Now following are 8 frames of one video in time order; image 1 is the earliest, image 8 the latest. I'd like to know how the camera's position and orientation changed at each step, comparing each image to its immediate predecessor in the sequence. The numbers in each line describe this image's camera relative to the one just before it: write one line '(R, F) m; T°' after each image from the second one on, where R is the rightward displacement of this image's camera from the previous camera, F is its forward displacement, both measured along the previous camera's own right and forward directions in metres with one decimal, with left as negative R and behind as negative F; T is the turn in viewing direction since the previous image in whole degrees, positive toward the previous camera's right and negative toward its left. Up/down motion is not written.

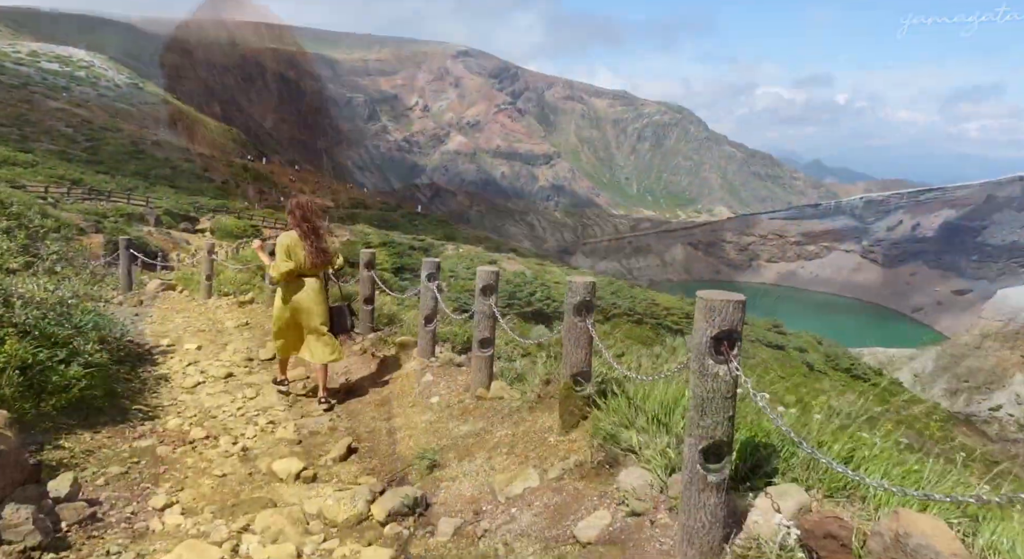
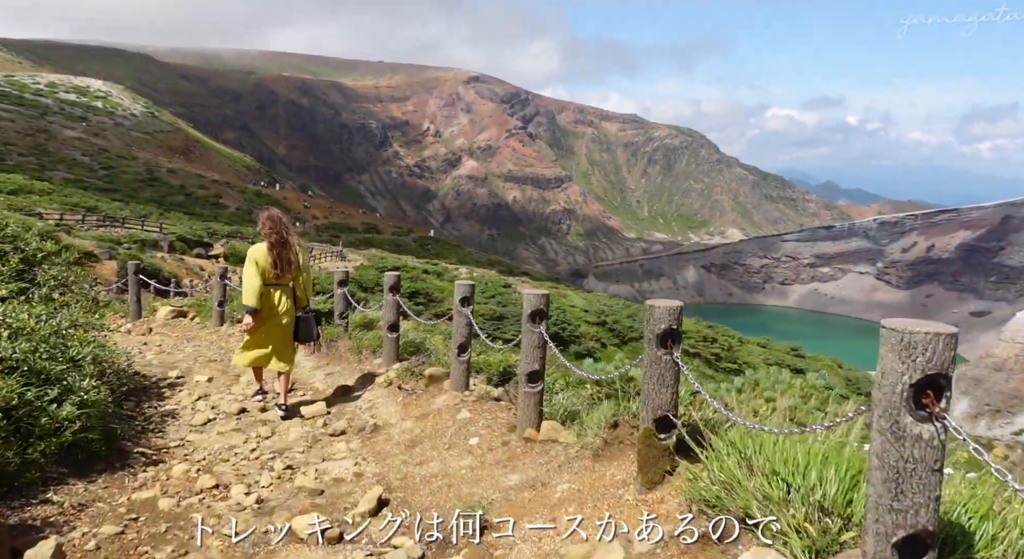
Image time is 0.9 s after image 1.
(-0.2, +0.7) m; -1°
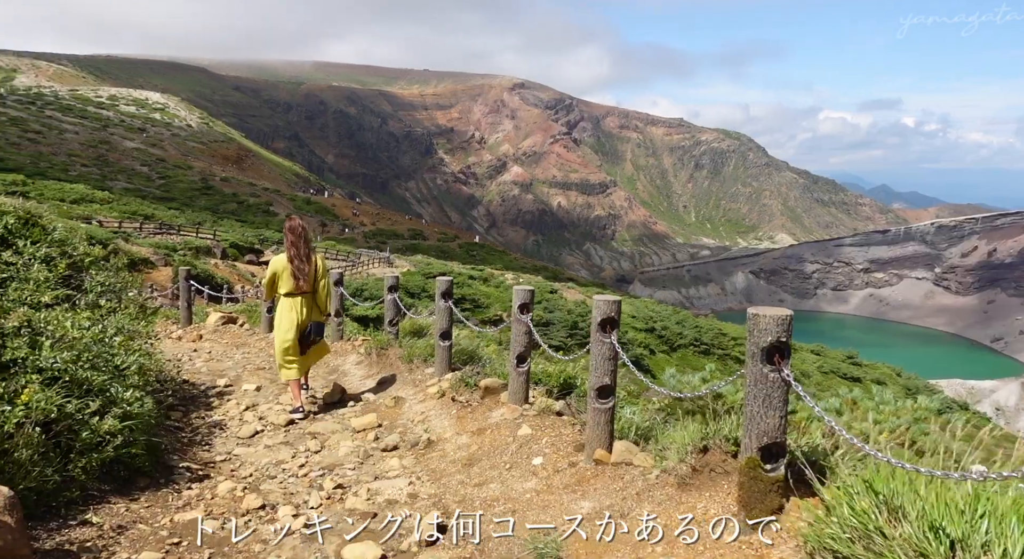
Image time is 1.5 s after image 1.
(-0.1, +0.4) m; -3°
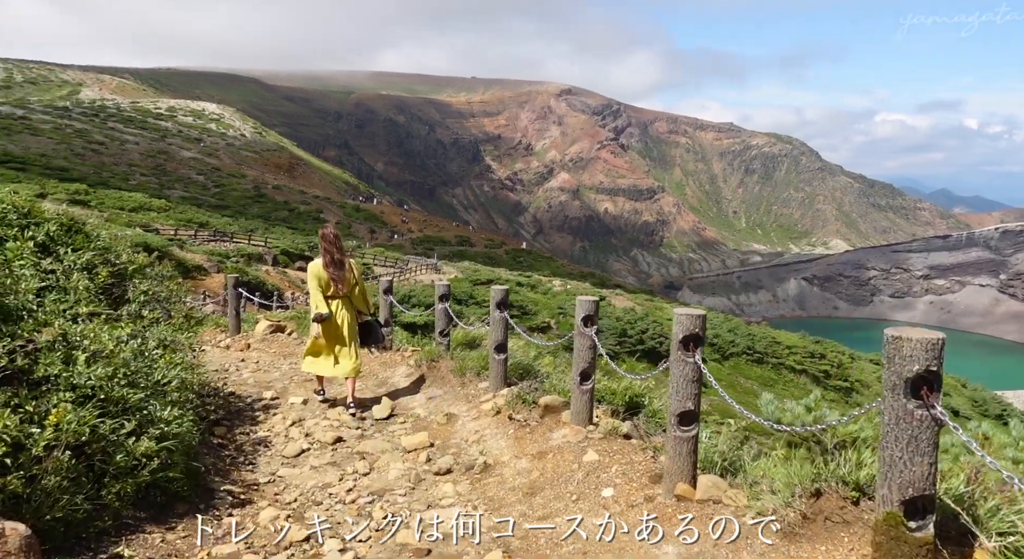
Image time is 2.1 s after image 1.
(-0.1, +0.5) m; -3°
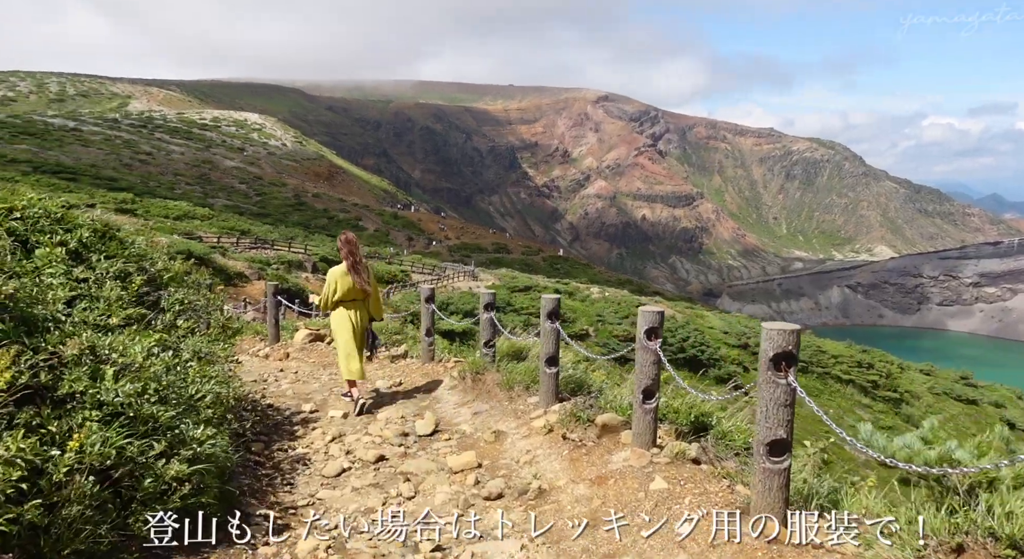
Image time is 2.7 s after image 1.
(-0.1, +0.4) m; -3°
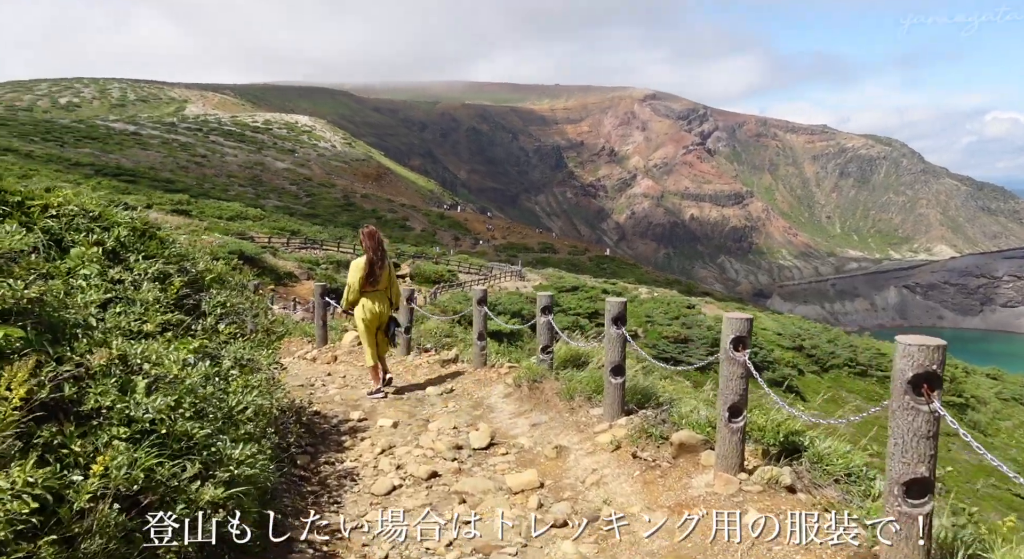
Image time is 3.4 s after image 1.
(-0.1, +0.5) m; -3°
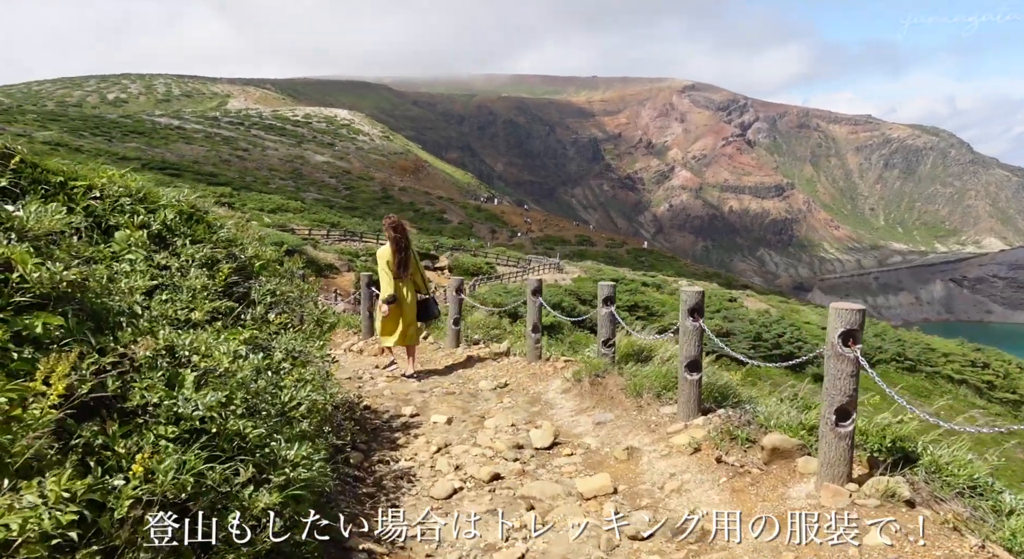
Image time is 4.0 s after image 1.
(-0.2, +0.4) m; -3°
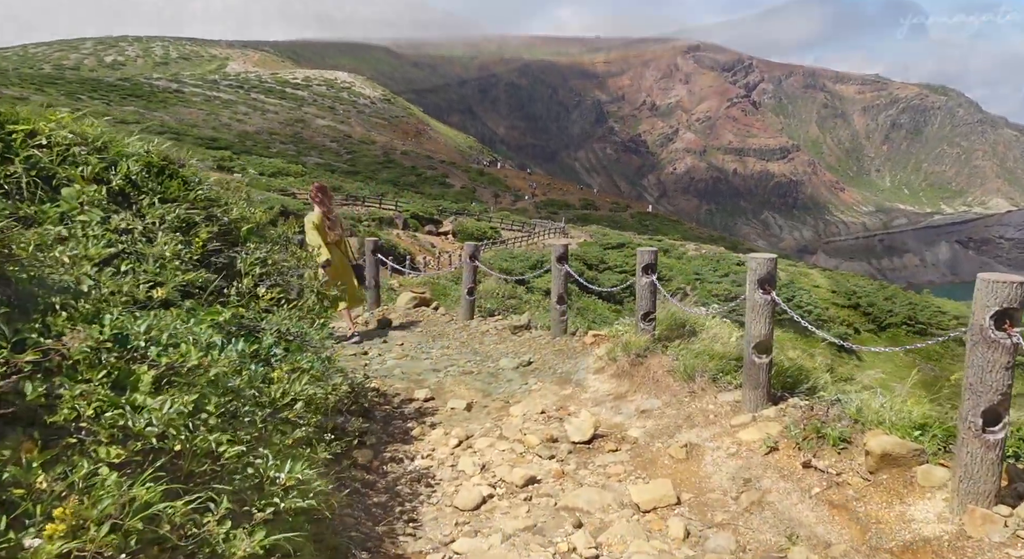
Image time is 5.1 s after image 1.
(-0.2, +0.9) m; 0°
